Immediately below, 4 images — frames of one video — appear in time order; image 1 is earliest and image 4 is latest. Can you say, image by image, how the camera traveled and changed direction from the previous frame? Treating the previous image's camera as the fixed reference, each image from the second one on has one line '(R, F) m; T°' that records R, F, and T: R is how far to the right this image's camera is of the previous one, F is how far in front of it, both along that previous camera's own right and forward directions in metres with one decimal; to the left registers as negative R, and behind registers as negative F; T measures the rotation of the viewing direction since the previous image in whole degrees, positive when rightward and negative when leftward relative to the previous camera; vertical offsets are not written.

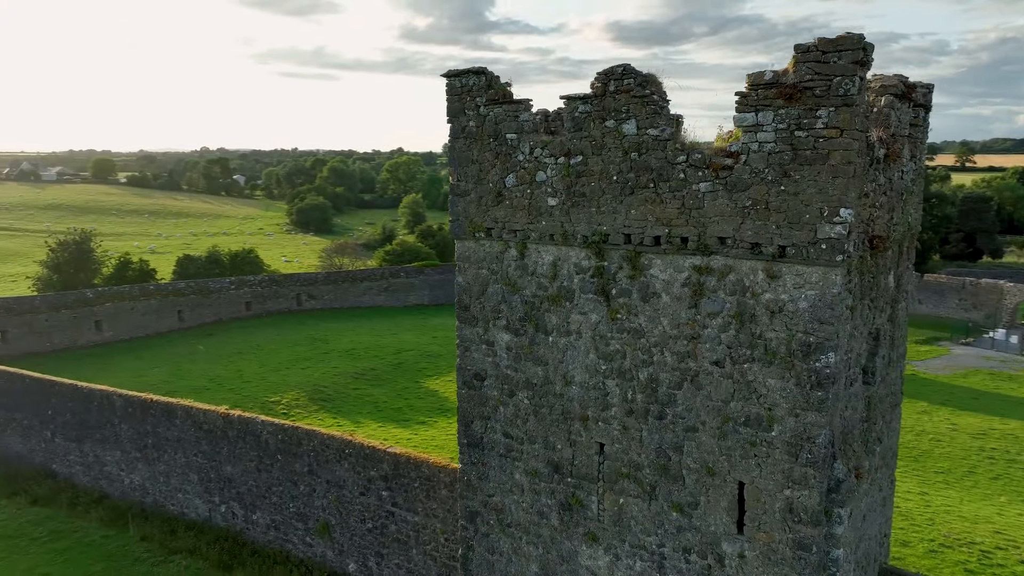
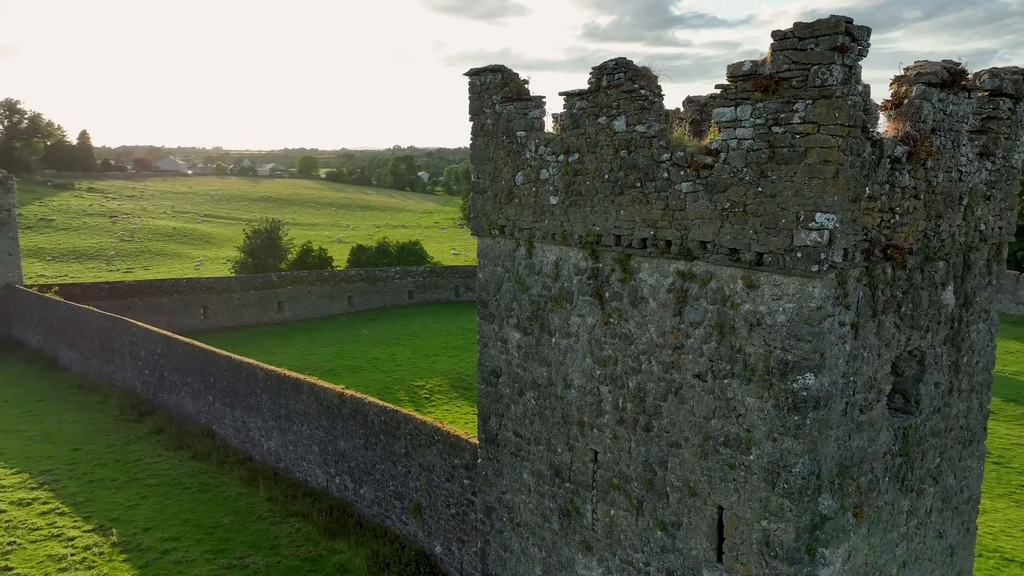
(+1.6, +0.2) m; -13°
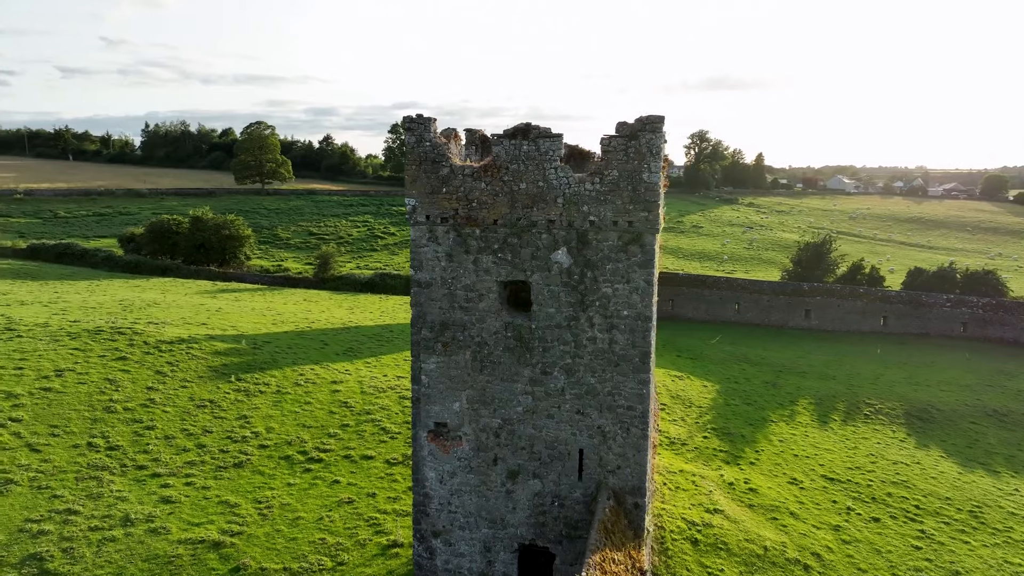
(+1.1, +0.1) m; -9°
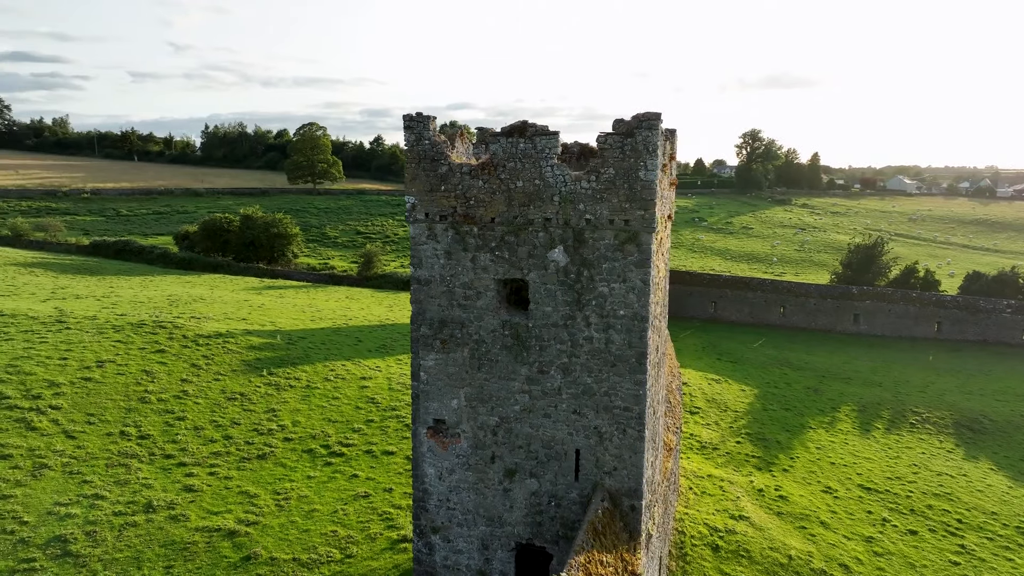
(+0.5, 0.0) m; -4°
